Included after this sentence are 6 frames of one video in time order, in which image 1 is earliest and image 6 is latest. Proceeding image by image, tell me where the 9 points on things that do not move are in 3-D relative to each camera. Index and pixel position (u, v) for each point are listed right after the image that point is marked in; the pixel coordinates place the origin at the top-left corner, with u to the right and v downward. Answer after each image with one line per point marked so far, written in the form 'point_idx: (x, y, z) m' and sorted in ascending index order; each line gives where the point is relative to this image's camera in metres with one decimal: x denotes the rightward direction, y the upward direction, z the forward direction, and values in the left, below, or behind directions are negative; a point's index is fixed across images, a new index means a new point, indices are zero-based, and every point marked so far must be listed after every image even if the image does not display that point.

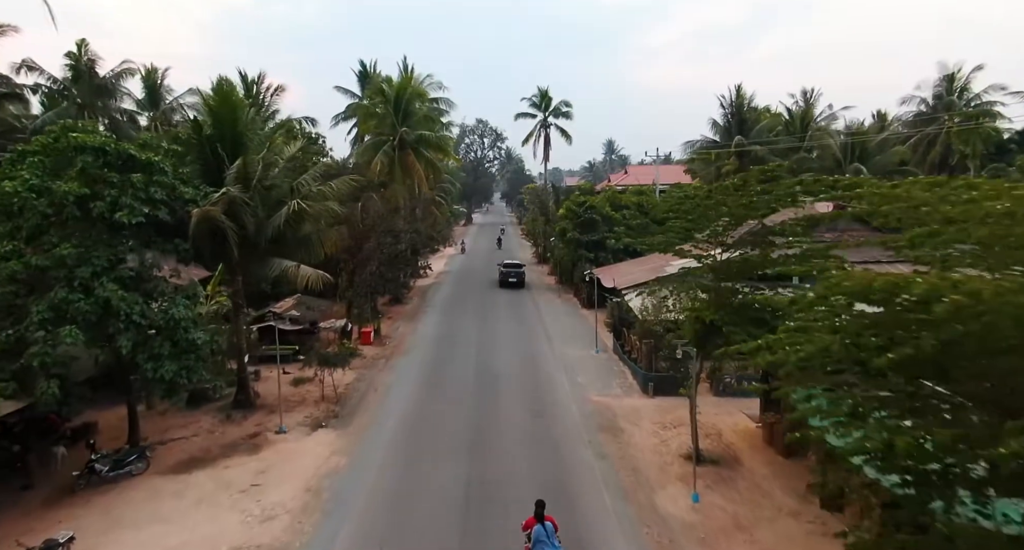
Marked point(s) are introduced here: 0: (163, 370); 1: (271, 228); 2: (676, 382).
0: (-6.2, -1.7, +12.8) m
1: (-5.3, +1.0, +15.8) m
2: (+4.0, -2.7, +17.9) m
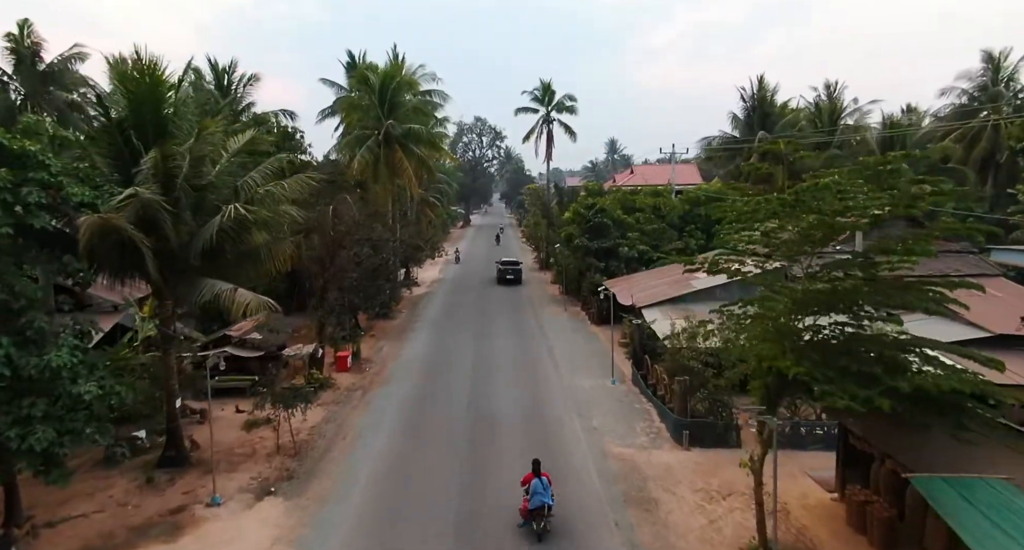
0: (-6.2, -2.1, +9.3) m
1: (-5.3, +0.6, +12.3) m
2: (+4.1, -3.1, +14.3) m
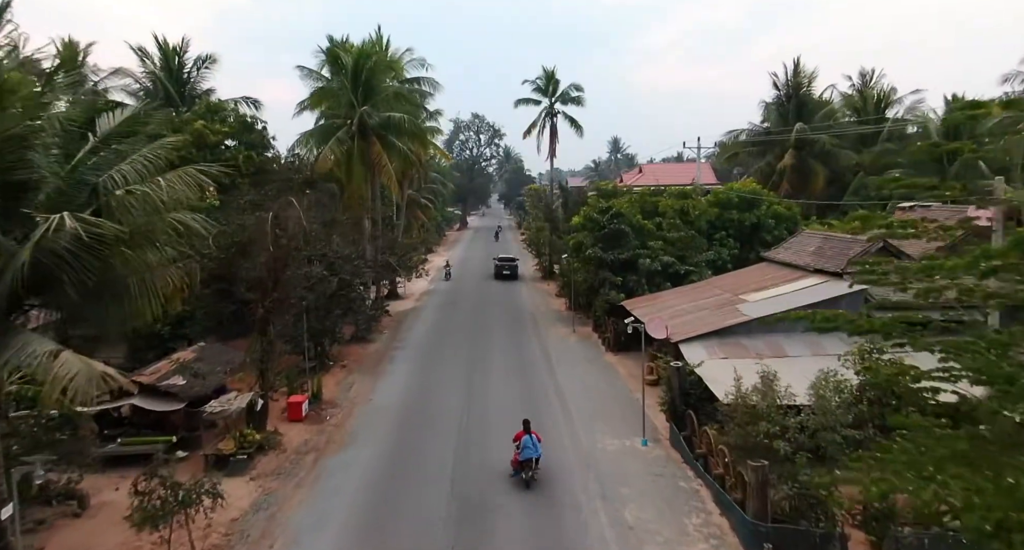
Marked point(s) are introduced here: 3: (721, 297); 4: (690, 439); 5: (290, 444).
0: (-6.2, -2.7, +4.7) m
1: (-5.3, 0.0, +7.7) m
2: (+4.1, -3.6, +9.8) m
3: (+5.5, -0.6, +19.1) m
4: (+3.4, -3.1, +13.7) m
5: (-4.6, -3.5, +15.1) m
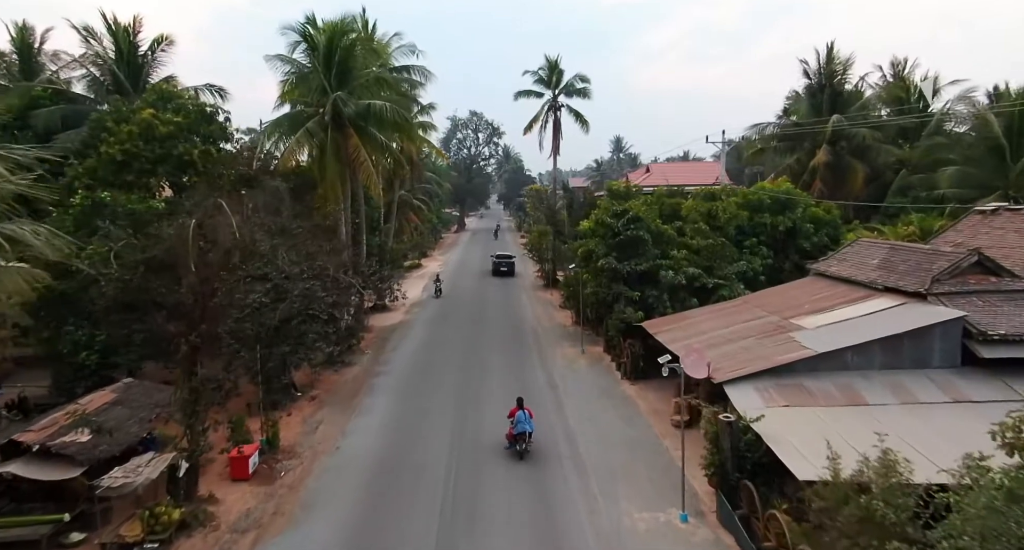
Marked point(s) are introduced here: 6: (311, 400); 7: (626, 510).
0: (-6.2, -3.0, +1.3) m
1: (-5.3, -0.3, +4.3) m
2: (+4.1, -4.0, +6.4) m
3: (+5.5, -1.0, +15.7) m
4: (+3.4, -3.5, +10.3) m
5: (-4.6, -3.9, +11.7) m
6: (-5.2, -3.2, +18.7) m
7: (+1.9, -3.9, +11.7) m
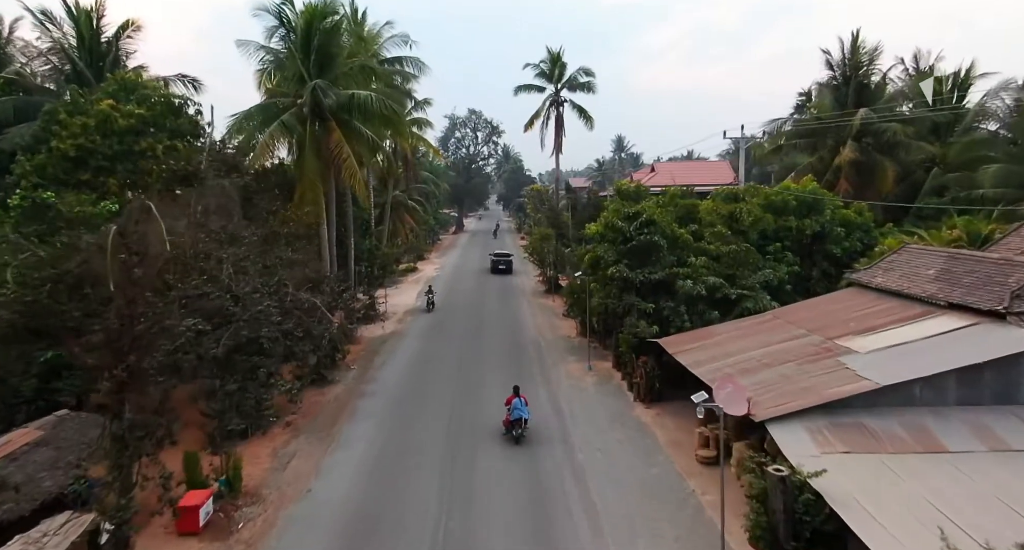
0: (-6.2, -3.3, -0.8) m
1: (-5.3, -0.6, +2.2) m
2: (+4.1, -4.2, +4.2) m
3: (+5.5, -1.2, +13.6) m
4: (+3.4, -3.7, +8.2) m
5: (-4.6, -4.2, +9.6) m
6: (-5.2, -3.5, +16.6) m
7: (+1.9, -4.1, +9.6) m
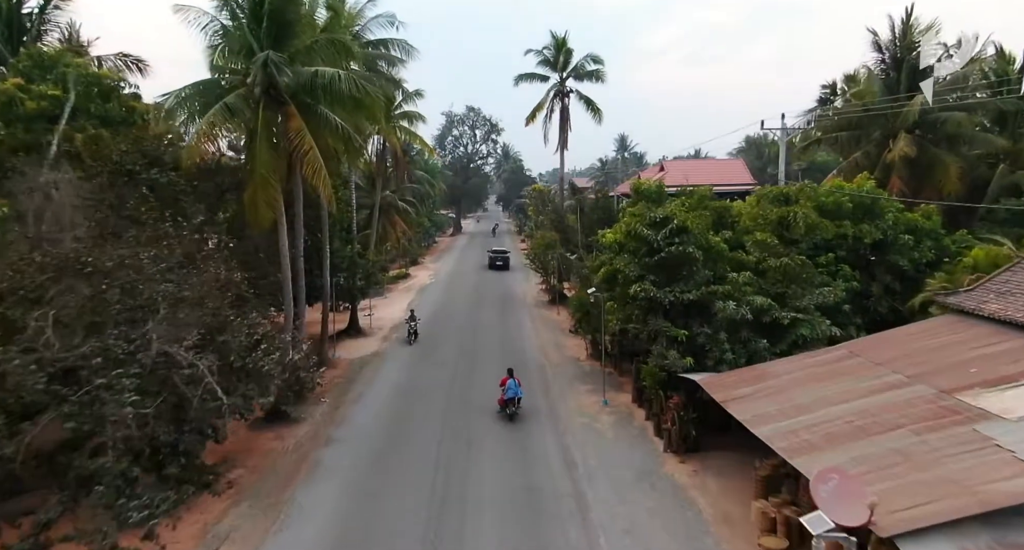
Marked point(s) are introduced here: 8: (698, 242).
0: (-6.2, -3.7, -4.3) m
1: (-5.2, -1.0, -1.3) m
2: (+4.1, -4.6, +0.8) m
3: (+5.5, -1.6, +10.1) m
4: (+3.4, -4.1, +4.7) m
5: (-4.6, -4.6, +6.1) m
6: (-5.2, -3.9, +13.1) m
7: (+1.9, -4.5, +6.1) m
8: (+4.0, +0.7, +15.5) m
